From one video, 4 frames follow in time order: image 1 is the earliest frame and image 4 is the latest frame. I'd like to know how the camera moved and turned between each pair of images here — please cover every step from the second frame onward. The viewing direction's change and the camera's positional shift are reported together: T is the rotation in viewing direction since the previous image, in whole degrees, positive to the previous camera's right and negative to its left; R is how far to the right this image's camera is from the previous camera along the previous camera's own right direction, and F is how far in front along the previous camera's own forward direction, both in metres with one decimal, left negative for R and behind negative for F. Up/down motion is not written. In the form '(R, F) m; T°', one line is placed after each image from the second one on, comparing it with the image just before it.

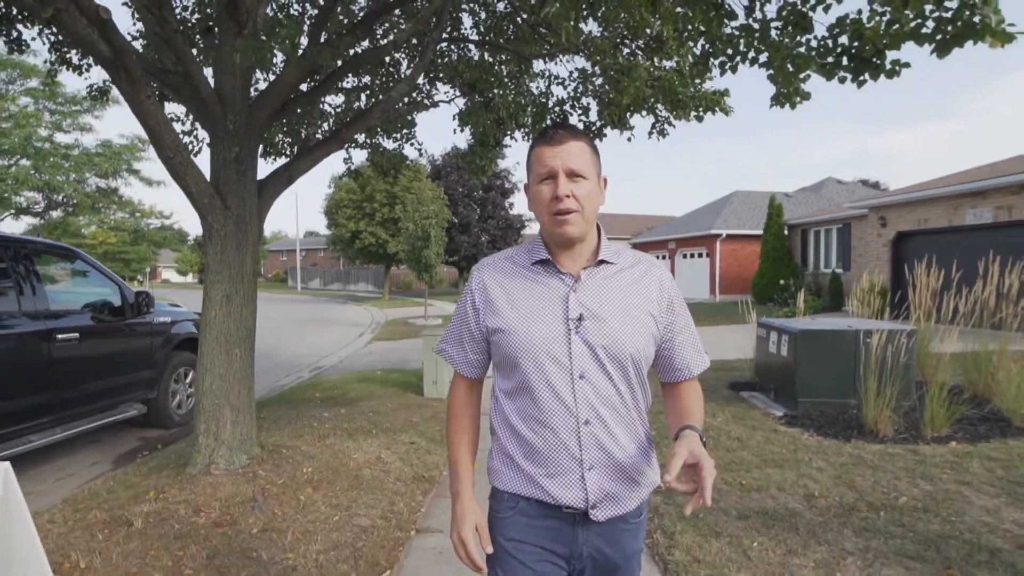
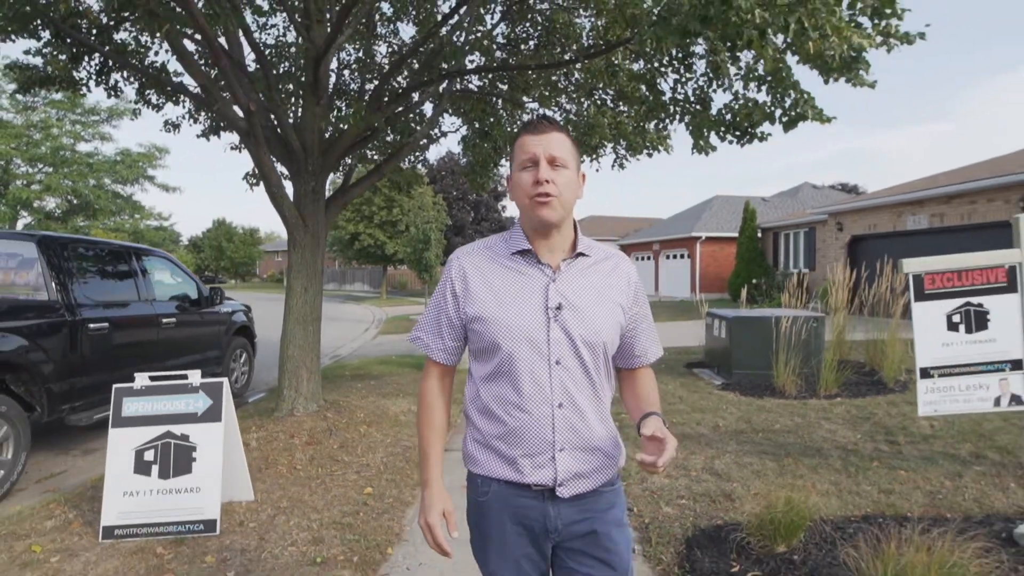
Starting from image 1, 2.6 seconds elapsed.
(-0.1, -1.8) m; +1°
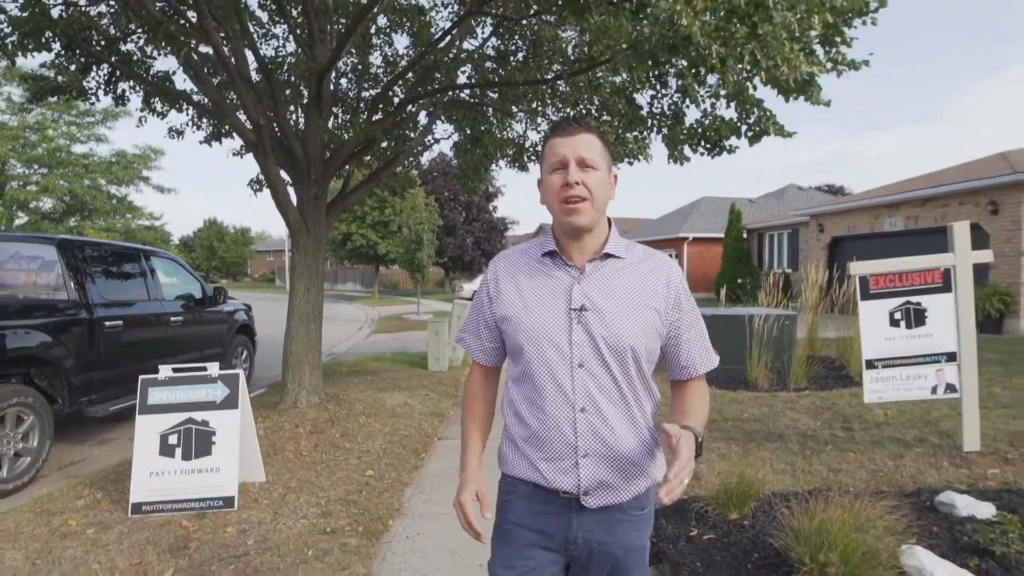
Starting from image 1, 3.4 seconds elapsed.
(0.0, -0.5) m; +1°
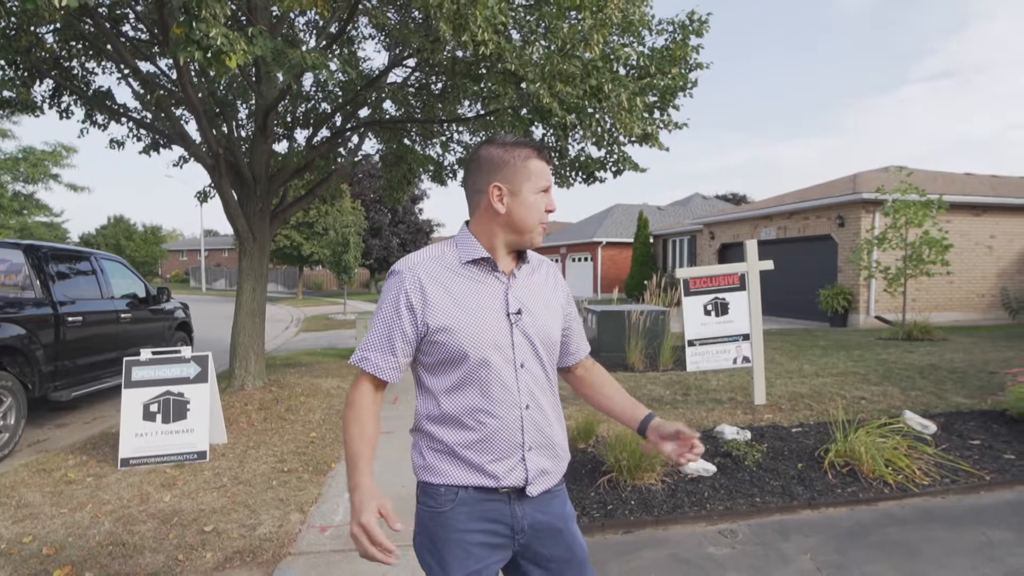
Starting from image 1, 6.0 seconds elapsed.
(+0.1, -1.5) m; +7°
